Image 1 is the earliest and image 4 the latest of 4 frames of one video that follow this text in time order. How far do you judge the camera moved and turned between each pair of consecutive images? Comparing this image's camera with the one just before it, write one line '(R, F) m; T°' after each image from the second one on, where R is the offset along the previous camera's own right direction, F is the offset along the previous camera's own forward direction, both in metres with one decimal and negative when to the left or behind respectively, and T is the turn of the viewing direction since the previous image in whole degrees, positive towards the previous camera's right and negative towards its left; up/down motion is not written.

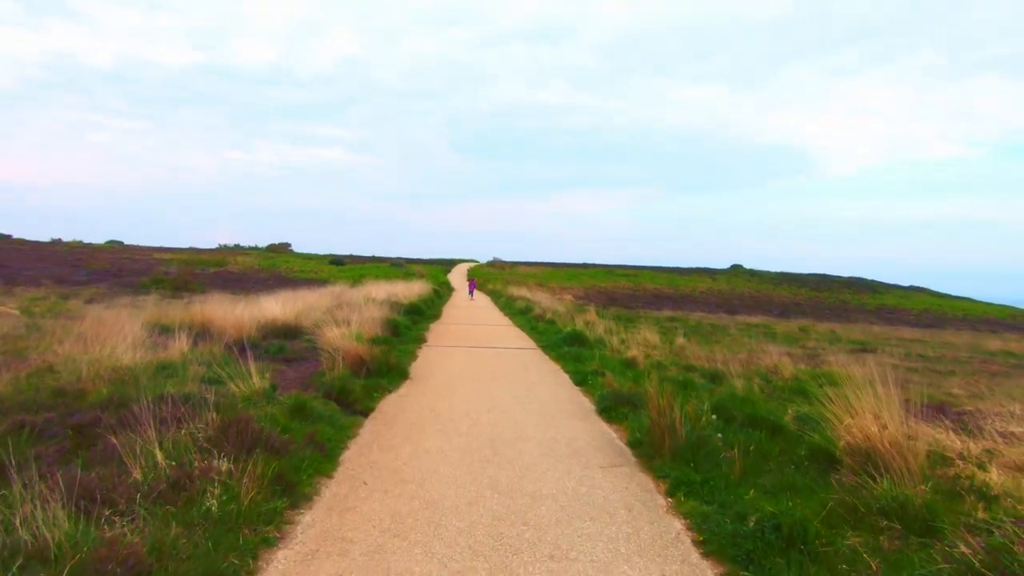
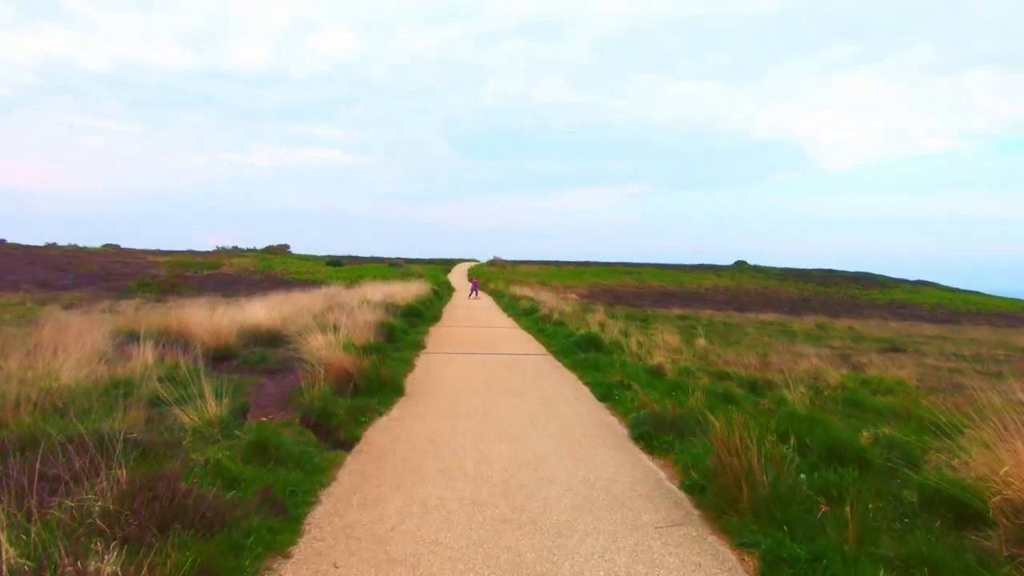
(-0.2, +1.5) m; 0°
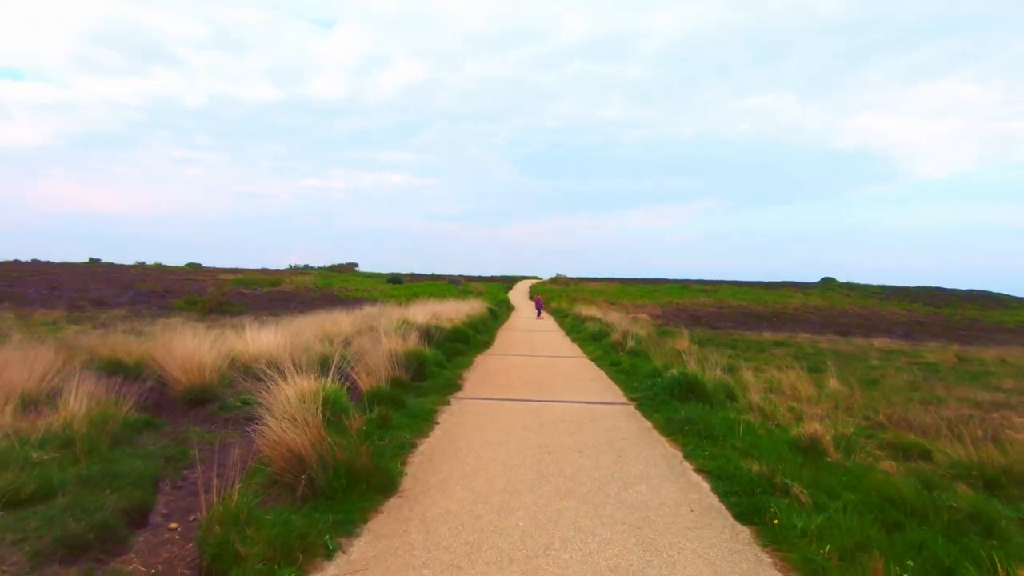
(0.0, +3.6) m; -7°
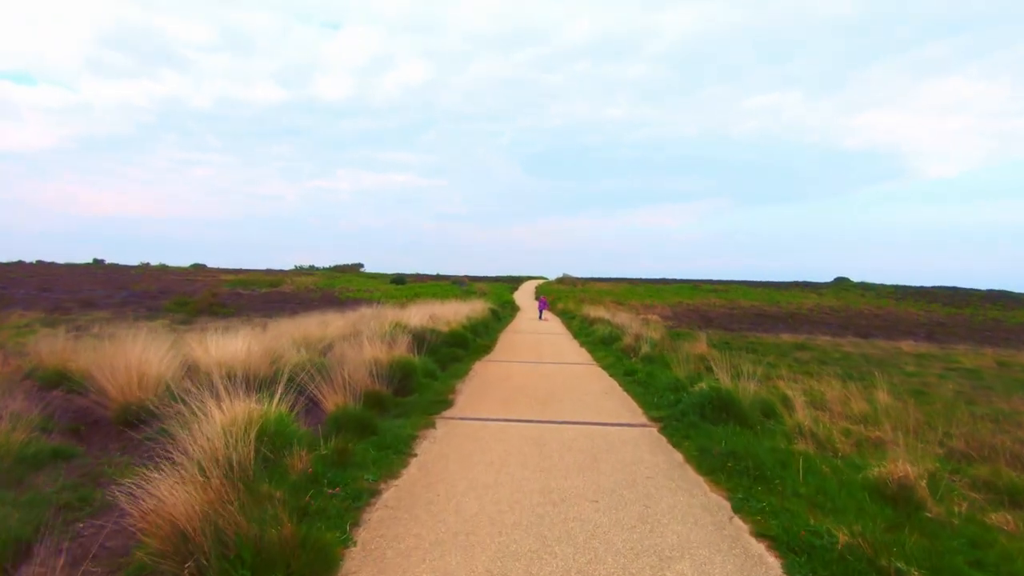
(+0.1, +1.6) m; -1°
